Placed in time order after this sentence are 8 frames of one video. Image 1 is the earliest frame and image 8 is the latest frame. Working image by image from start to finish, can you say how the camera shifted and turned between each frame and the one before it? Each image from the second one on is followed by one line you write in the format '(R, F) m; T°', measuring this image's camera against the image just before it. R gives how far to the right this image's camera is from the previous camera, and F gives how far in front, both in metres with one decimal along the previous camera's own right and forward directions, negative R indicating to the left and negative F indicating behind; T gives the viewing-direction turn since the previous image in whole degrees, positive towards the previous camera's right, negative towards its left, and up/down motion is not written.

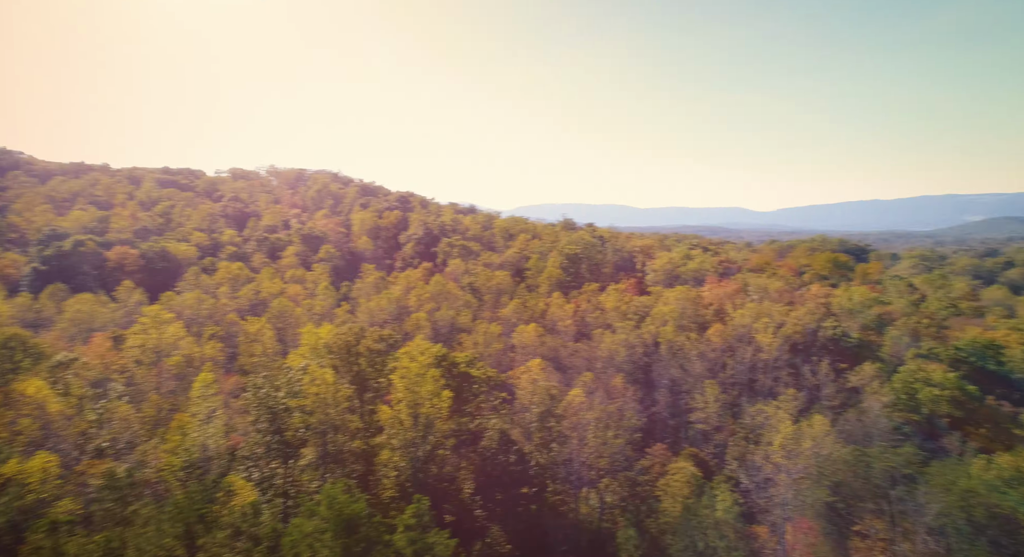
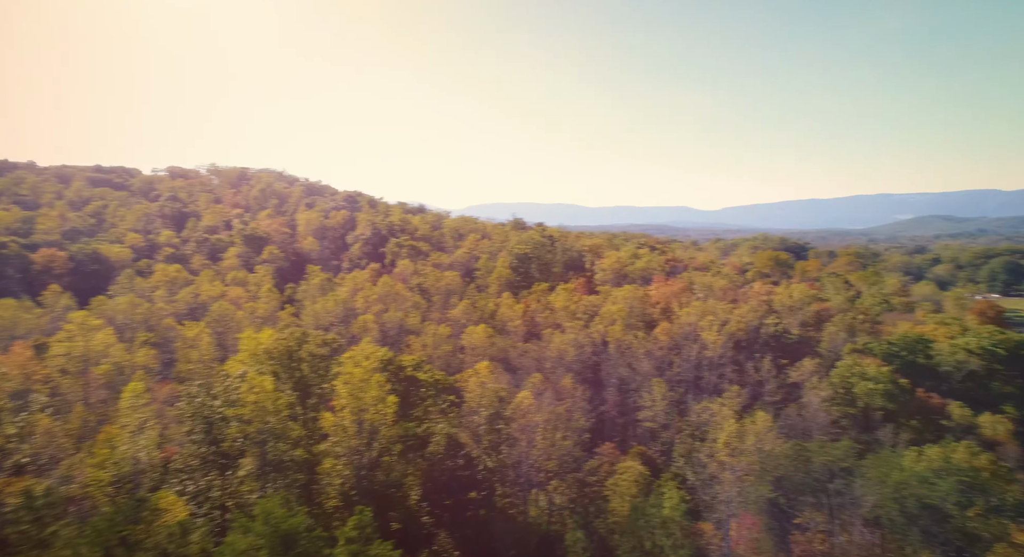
(+0.2, +0.3) m; +4°
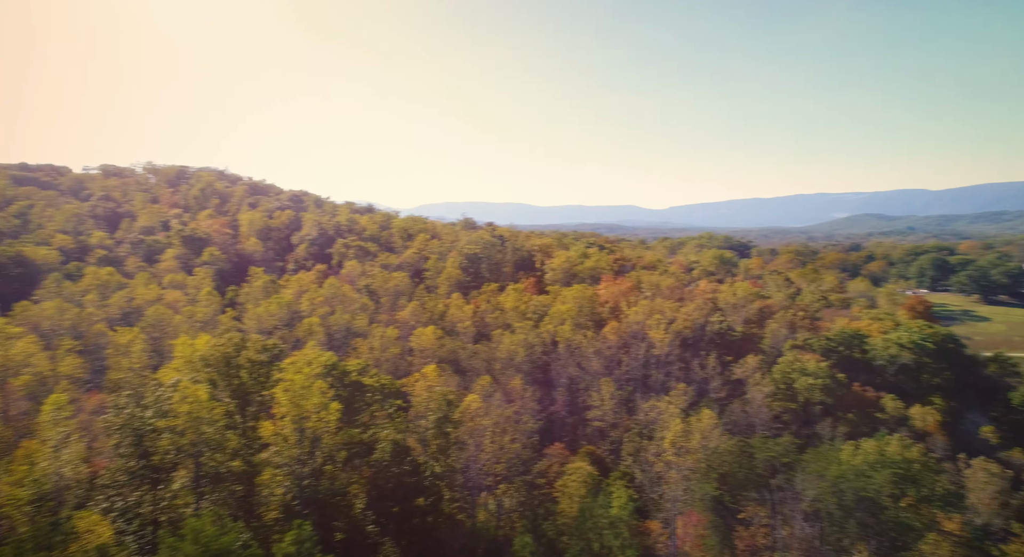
(+0.2, +0.3) m; +4°
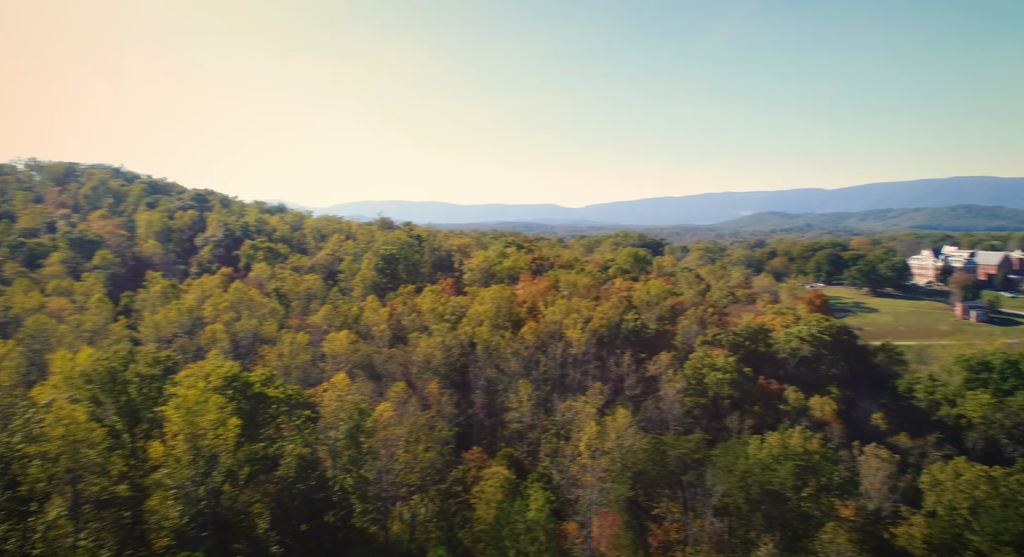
(+0.4, +0.5) m; +7°
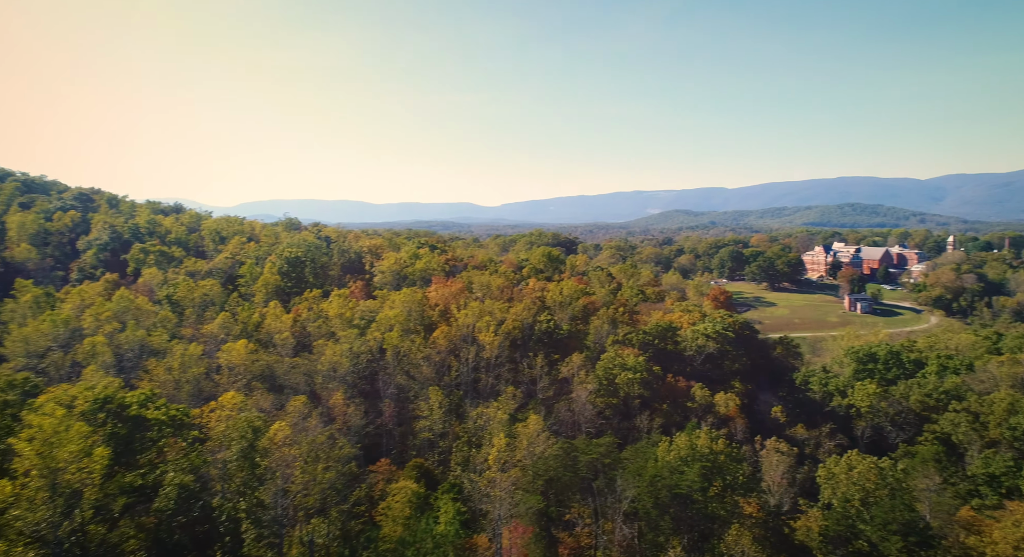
(+0.5, +0.9) m; +7°
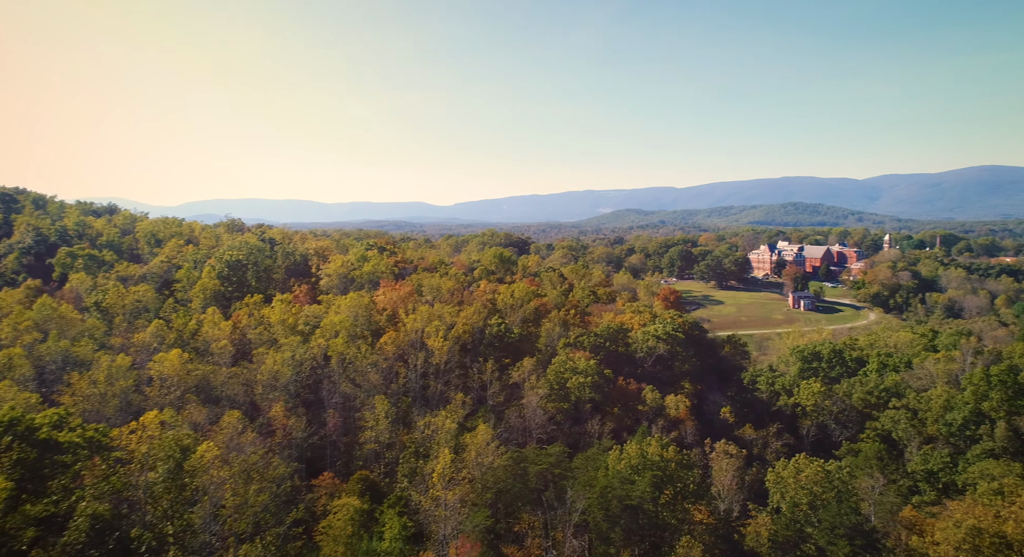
(+0.3, +0.8) m; +4°
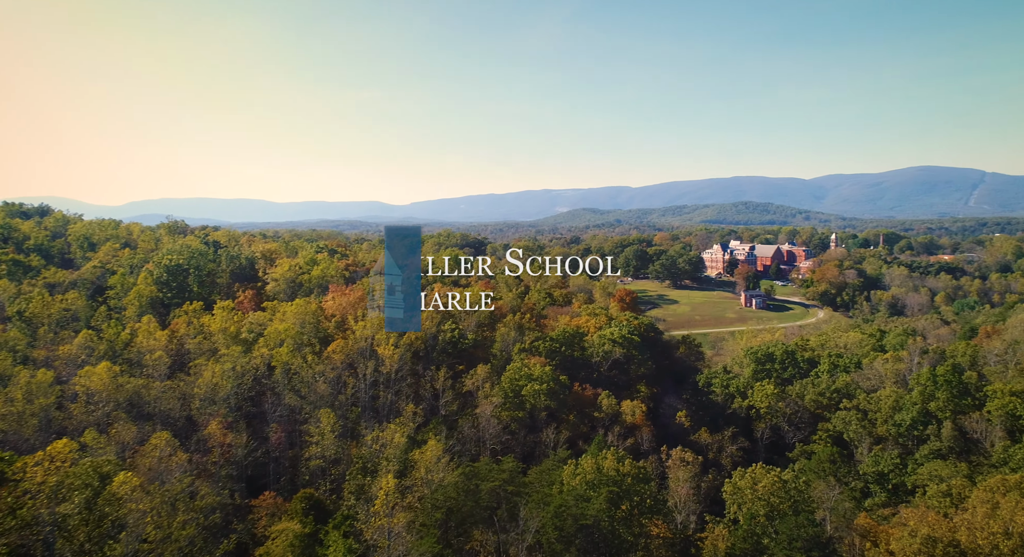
(+0.3, +1.1) m; +4°
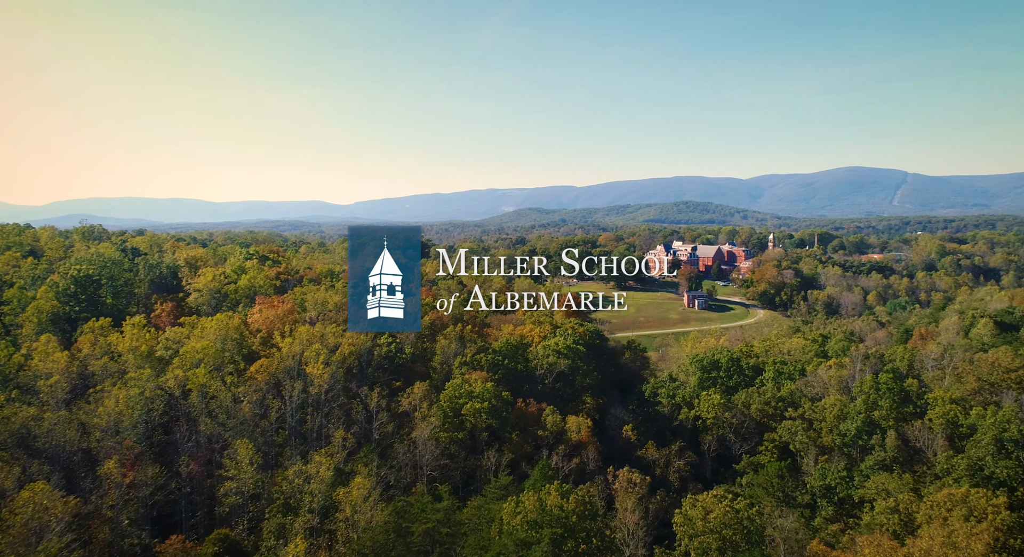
(+0.5, +2.2) m; +5°
